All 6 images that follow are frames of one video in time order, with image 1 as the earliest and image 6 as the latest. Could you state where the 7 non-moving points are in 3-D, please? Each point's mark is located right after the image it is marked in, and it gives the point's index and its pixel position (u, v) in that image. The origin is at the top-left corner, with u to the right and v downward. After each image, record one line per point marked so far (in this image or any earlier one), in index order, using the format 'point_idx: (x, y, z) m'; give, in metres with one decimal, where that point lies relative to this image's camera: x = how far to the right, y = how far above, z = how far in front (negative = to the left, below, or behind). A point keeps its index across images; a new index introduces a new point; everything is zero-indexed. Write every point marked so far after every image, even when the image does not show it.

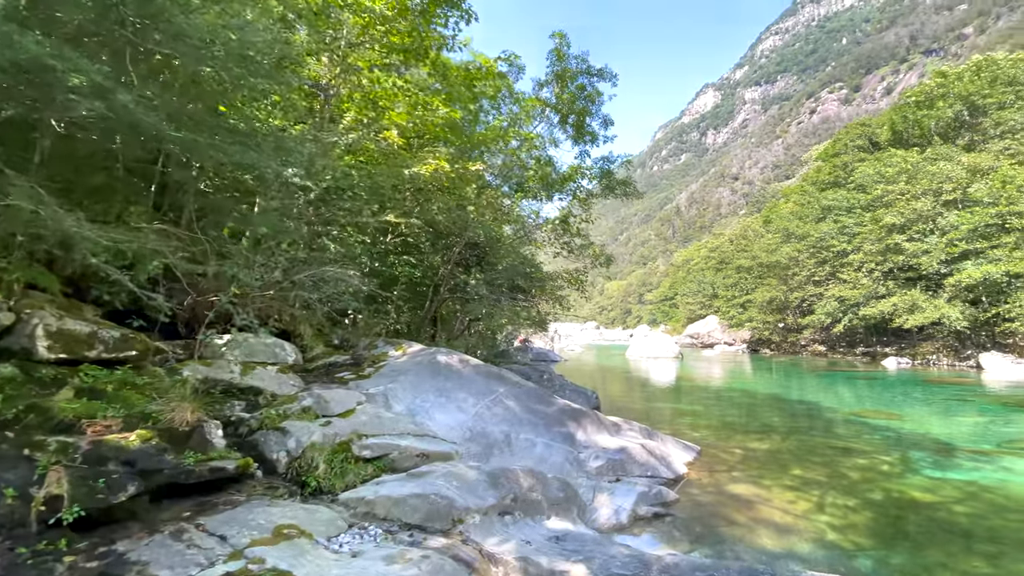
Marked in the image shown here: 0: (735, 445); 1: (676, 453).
0: (+4.3, -3.1, +9.2) m
1: (+2.6, -2.6, +7.5) m
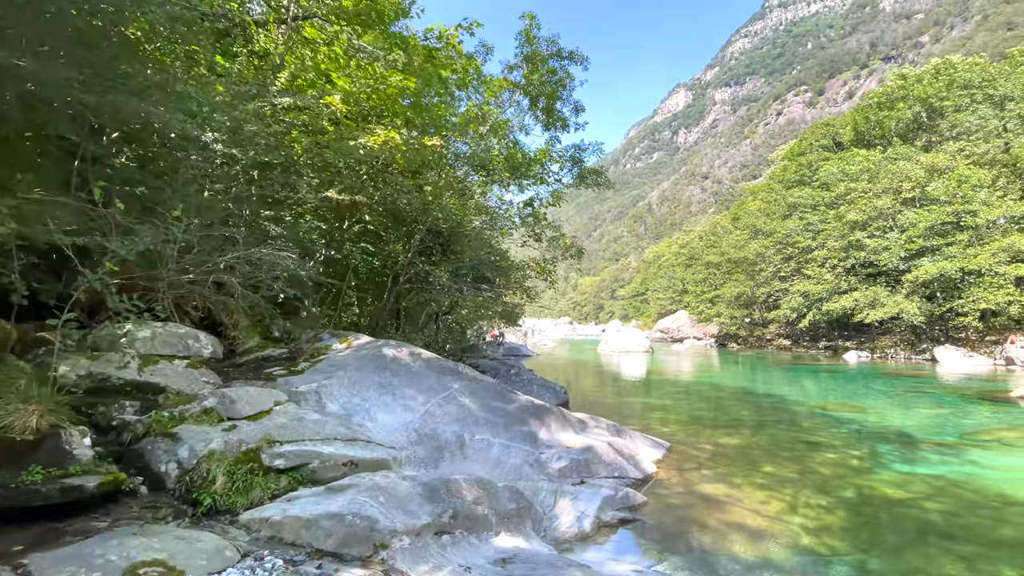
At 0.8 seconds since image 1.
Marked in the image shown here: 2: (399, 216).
0: (+3.6, -2.9, +8.9) m
1: (+2.0, -2.5, +7.1) m
2: (-2.4, +1.5, +10.2) m
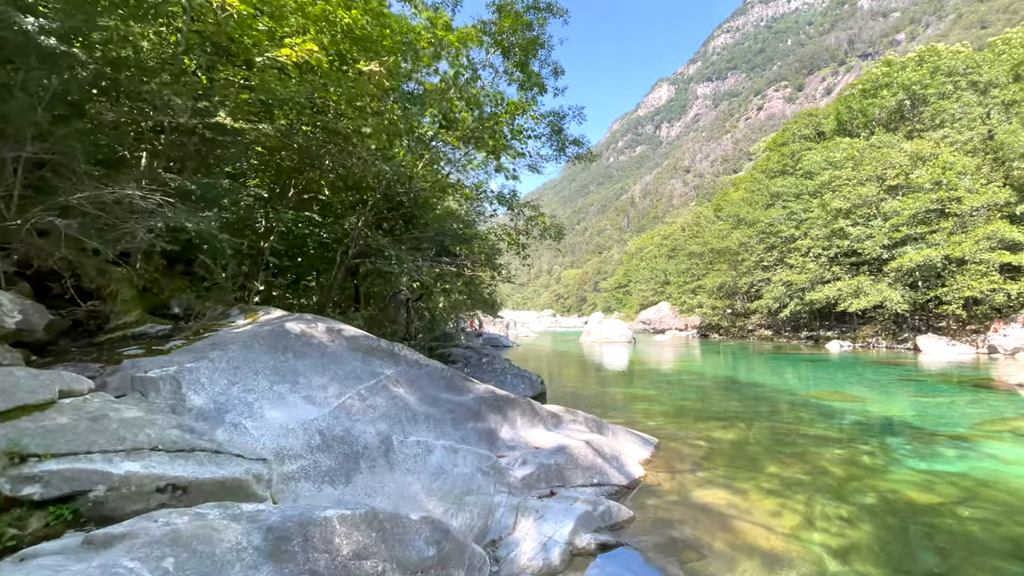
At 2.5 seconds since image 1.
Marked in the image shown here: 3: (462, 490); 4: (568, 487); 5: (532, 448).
0: (+3.1, -2.5, +7.8) m
1: (+1.5, -2.0, +6.0) m
2: (-3.0, +2.0, +8.8) m
3: (-0.4, -1.6, +3.7) m
4: (+0.5, -1.8, +4.3) m
5: (+0.2, -1.6, +4.7) m
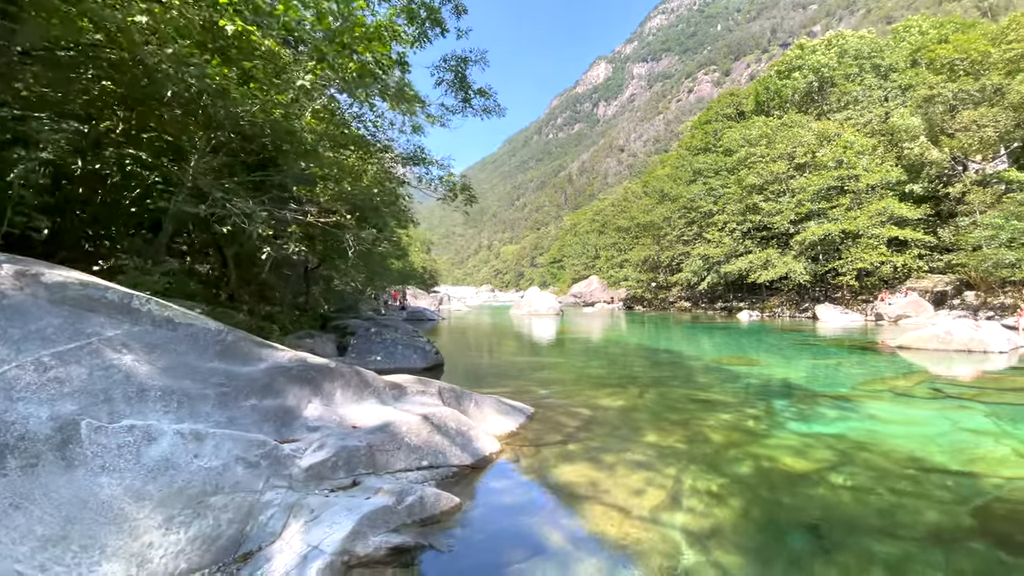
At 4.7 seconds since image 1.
0: (+1.1, -1.8, +7.3) m
1: (-0.2, -1.5, +5.2) m
2: (-5.0, +2.7, +7.2) m
3: (-1.8, -1.2, +2.7) m
4: (-1.0, -1.3, +3.4) m
5: (-1.3, -1.1, +3.7) m
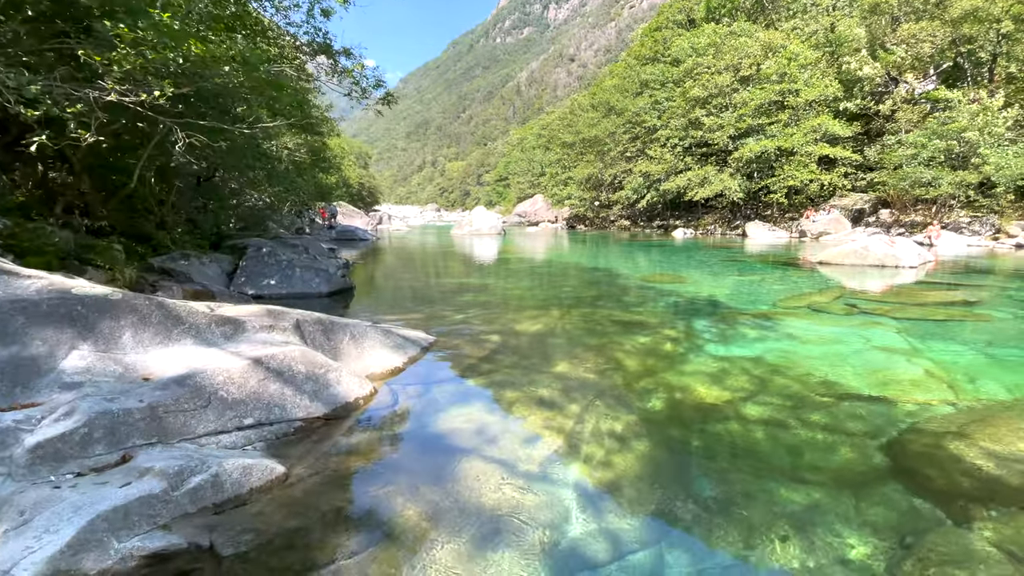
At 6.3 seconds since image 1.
0: (-0.2, -0.6, +6.6) m
1: (-1.3, -0.7, +4.3) m
2: (-6.3, +3.7, +5.1) m
3: (-2.6, -0.8, +1.7) m
4: (-1.8, -0.8, +2.5) m
5: (-2.2, -0.5, +2.7) m
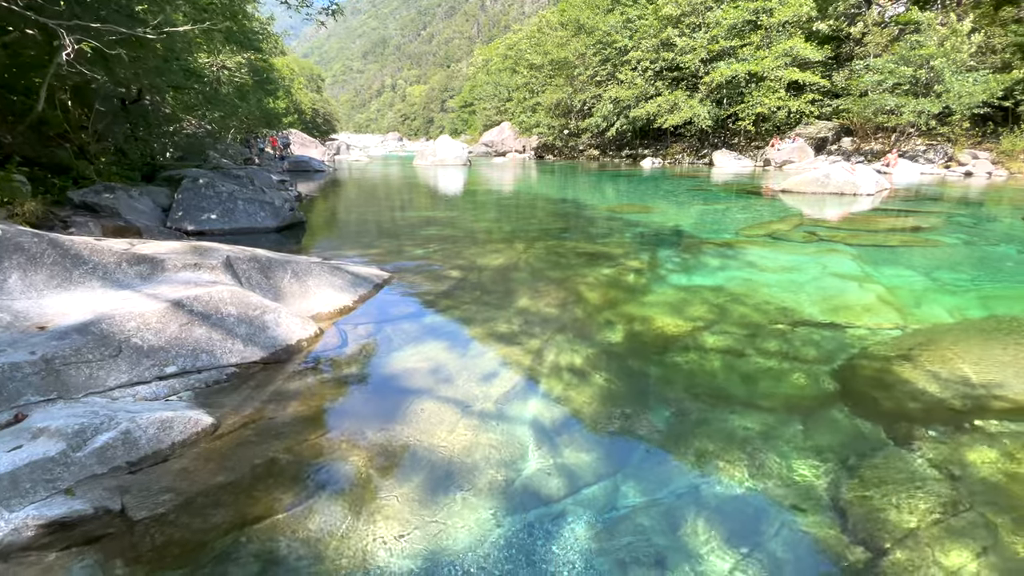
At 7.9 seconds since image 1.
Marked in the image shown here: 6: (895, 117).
0: (-0.7, +0.3, +6.3) m
1: (-1.7, -0.1, +4.0) m
2: (-6.8, +4.3, +3.9) m
3: (-2.8, -0.6, +1.4) m
4: (-2.1, -0.5, +2.2) m
5: (-2.5, -0.2, +2.3) m
6: (+13.7, +6.1, +16.8) m
